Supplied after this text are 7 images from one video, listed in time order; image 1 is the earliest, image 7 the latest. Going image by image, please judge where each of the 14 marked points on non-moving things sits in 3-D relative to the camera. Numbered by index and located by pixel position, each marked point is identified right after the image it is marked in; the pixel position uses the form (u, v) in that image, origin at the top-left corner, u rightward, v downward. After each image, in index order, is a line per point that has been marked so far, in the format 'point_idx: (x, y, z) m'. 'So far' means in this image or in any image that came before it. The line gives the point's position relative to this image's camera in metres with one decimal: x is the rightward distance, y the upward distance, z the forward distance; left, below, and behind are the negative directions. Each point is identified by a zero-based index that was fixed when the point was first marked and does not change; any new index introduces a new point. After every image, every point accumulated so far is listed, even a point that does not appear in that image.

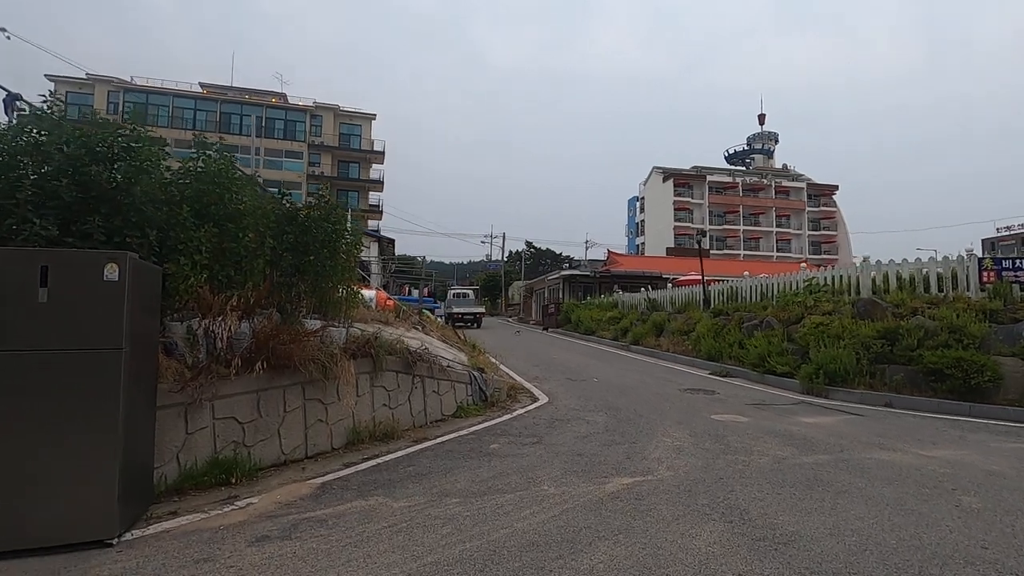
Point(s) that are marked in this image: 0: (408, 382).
0: (-1.6, -1.4, +8.1) m
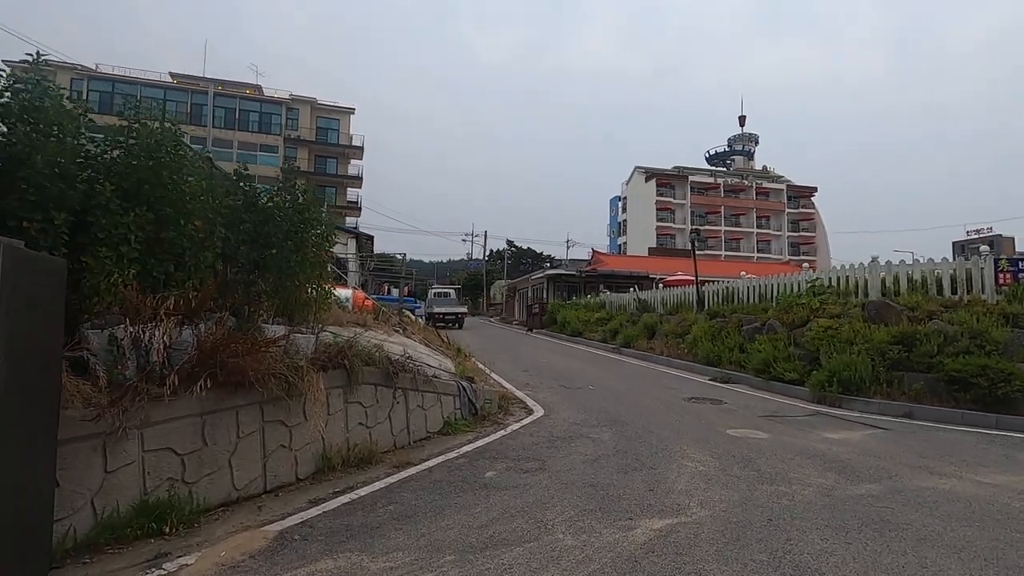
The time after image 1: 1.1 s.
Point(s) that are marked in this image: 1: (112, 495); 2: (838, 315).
0: (-1.6, -1.4, +7.0) m
1: (-3.2, -1.6, +4.3) m
2: (+7.7, -0.6, +12.6) m
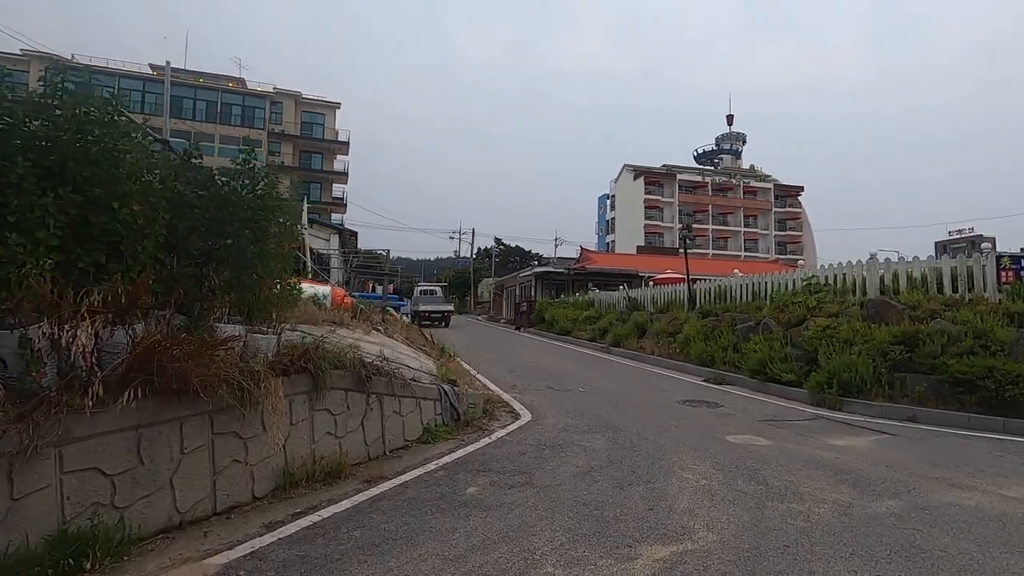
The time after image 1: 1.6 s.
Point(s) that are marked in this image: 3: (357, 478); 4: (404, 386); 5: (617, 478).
0: (-1.8, -1.4, +6.4) m
1: (-3.3, -1.6, +3.6) m
2: (+7.4, -0.6, +12.2) m
3: (-1.7, -2.1, +5.9) m
4: (-1.4, -1.3, +7.1) m
5: (+1.1, -2.0, +5.7) m
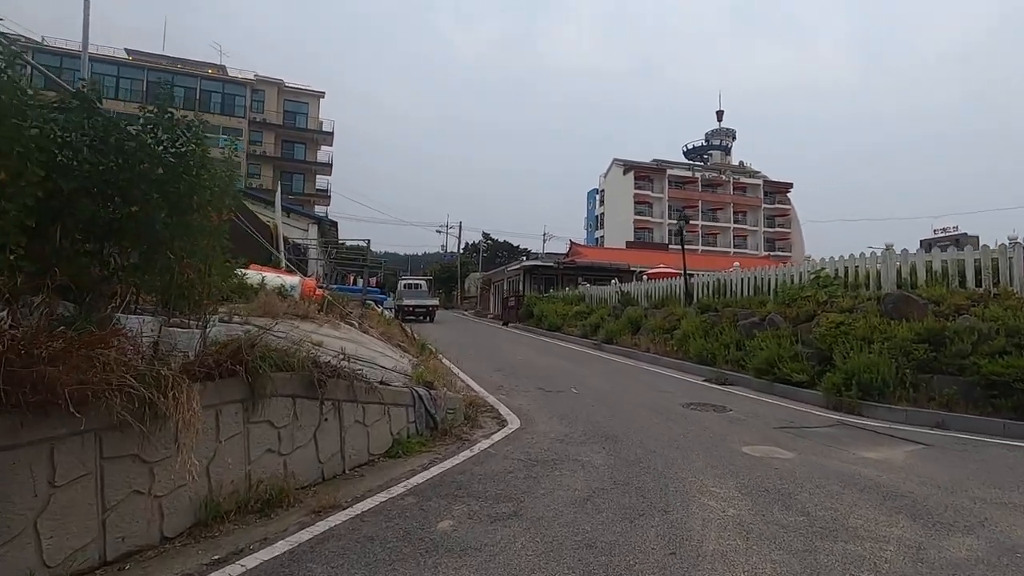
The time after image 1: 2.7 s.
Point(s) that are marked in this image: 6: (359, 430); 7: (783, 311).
0: (-2.0, -1.2, +5.3) m
1: (-3.4, -1.5, +2.4) m
2: (+7.1, -0.4, +11.3) m
3: (-1.8, -1.9, +4.8) m
4: (-1.6, -1.1, +6.0) m
5: (+1.0, -1.9, +4.6) m
6: (-1.7, -1.6, +5.9) m
7: (+6.4, -0.5, +12.7) m
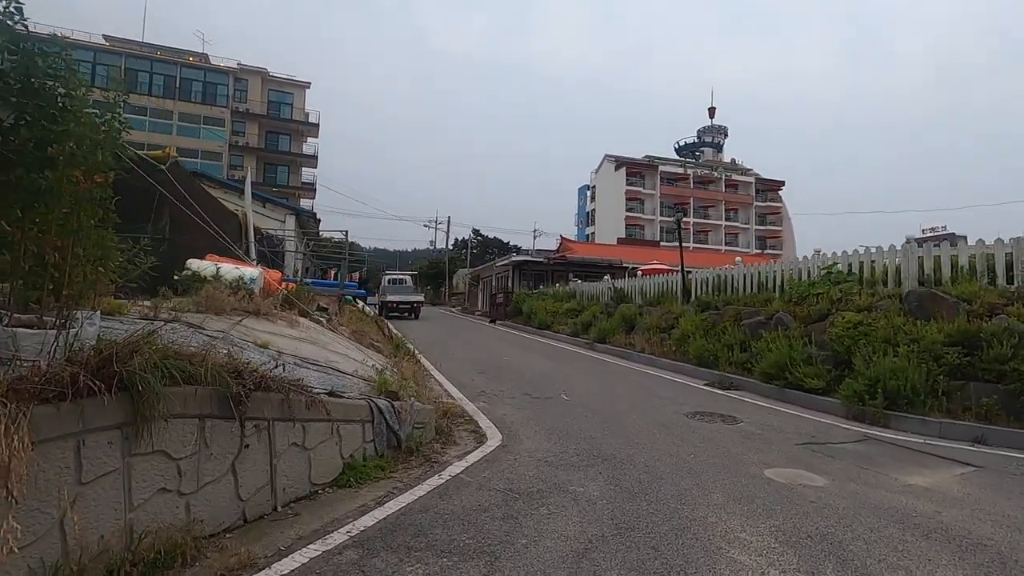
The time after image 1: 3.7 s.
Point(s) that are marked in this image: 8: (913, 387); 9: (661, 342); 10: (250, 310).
0: (-2.2, -1.1, +4.1) m
1: (-3.5, -1.4, +1.2) m
2: (+6.8, -0.4, +10.3) m
3: (-2.0, -1.9, +3.6) m
4: (-1.8, -1.0, +4.8) m
5: (+0.8, -1.8, +3.5) m
6: (-1.9, -1.5, +4.7) m
7: (+6.1, -0.5, +11.7) m
8: (+6.1, -1.5, +8.2) m
9: (+4.1, -1.5, +14.6) m
10: (-4.1, -0.3, +8.3) m
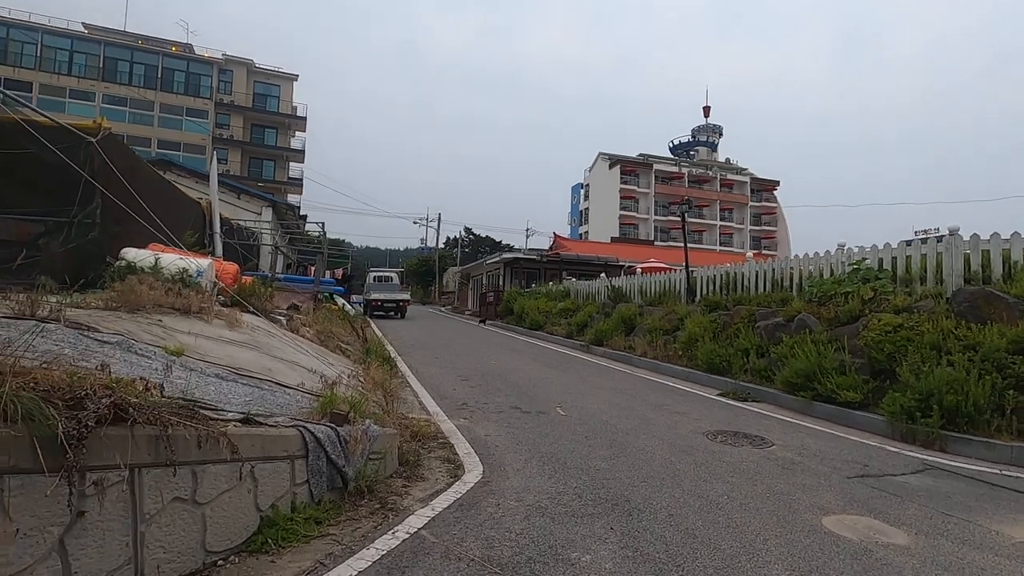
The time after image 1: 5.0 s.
0: (-2.3, -1.1, +2.7) m
1: (-3.6, -1.3, -0.2) m
2: (+6.6, -0.3, +9.0) m
3: (-2.2, -1.8, +2.1) m
4: (-1.9, -1.0, +3.4) m
5: (+0.7, -1.7, +2.1) m
6: (-2.0, -1.4, +3.3) m
7: (+5.9, -0.4, +10.4) m
8: (+5.9, -1.5, +6.9) m
9: (+3.8, -1.4, +13.2) m
10: (-4.3, -0.2, +6.8) m
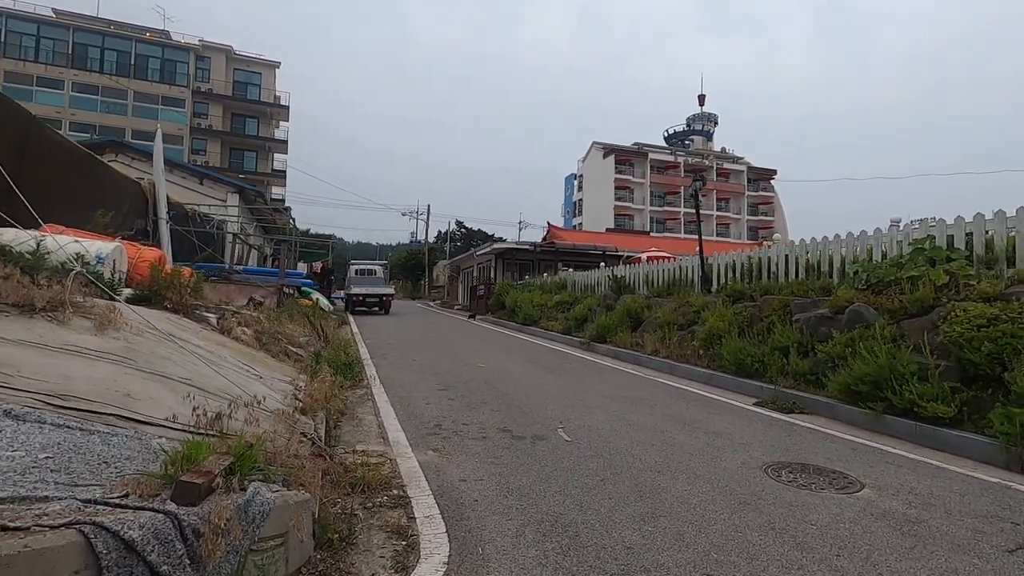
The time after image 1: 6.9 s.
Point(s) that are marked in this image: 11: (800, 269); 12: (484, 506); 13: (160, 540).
0: (-2.4, -1.0, +0.7) m
1: (-3.7, -1.2, -2.2) m
2: (+6.4, -0.1, +7.1) m
3: (-2.2, -1.7, +0.2) m
4: (-2.0, -0.9, +1.4) m
5: (+0.6, -1.6, +0.1) m
6: (-2.1, -1.3, +1.3) m
7: (+5.7, -0.2, +8.5) m
8: (+5.8, -1.2, +5.0) m
9: (+3.6, -1.2, +11.3) m
10: (-4.4, -0.1, +4.8) m
11: (+6.2, +0.4, +11.6) m
12: (-0.2, -1.7, +4.1) m
13: (-1.6, -1.2, +2.4) m
